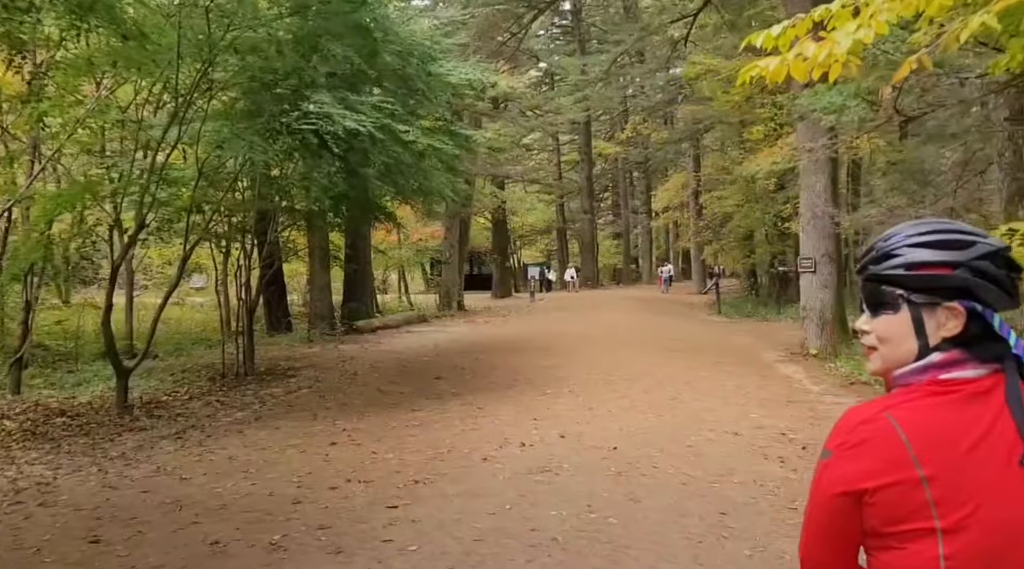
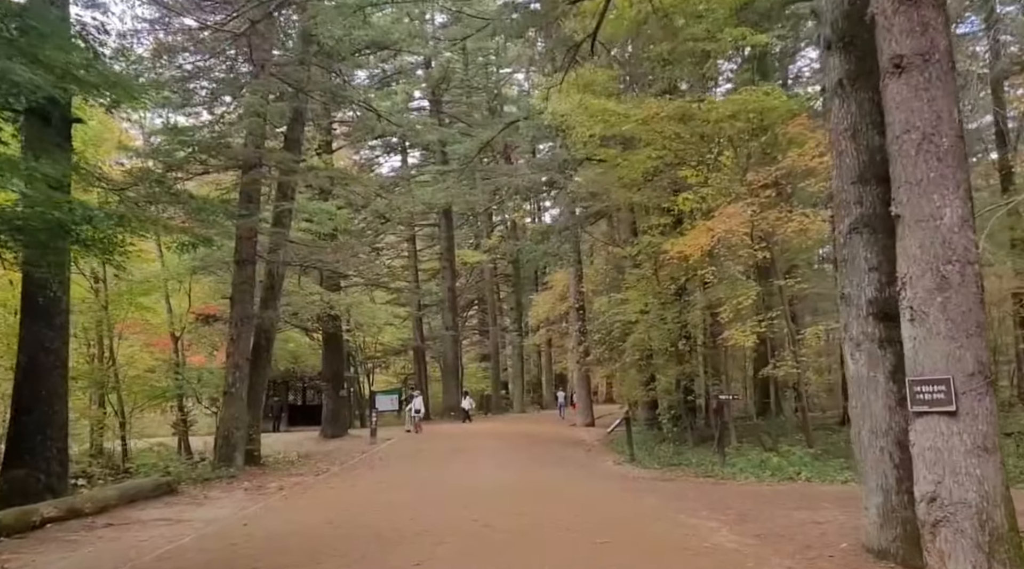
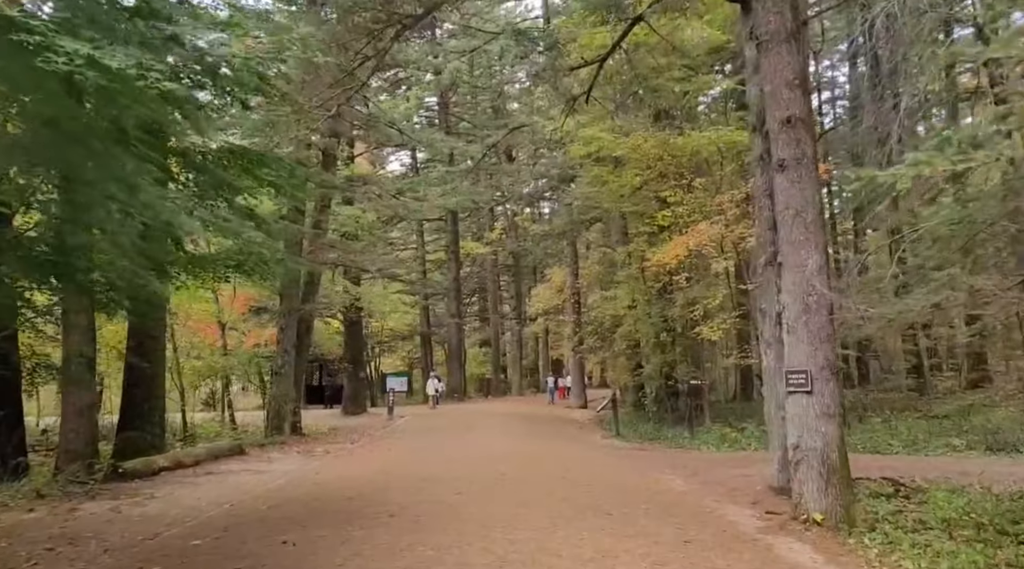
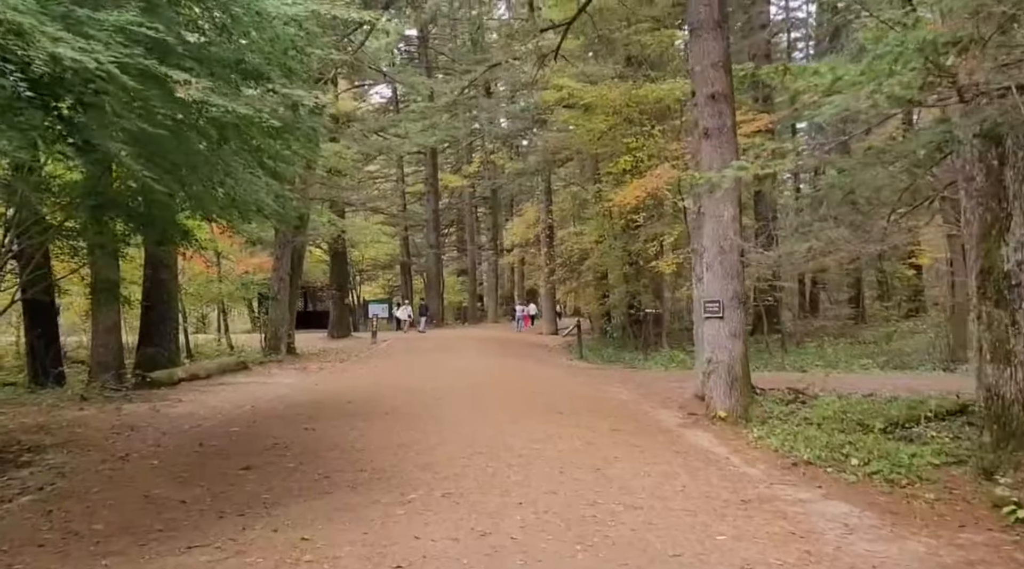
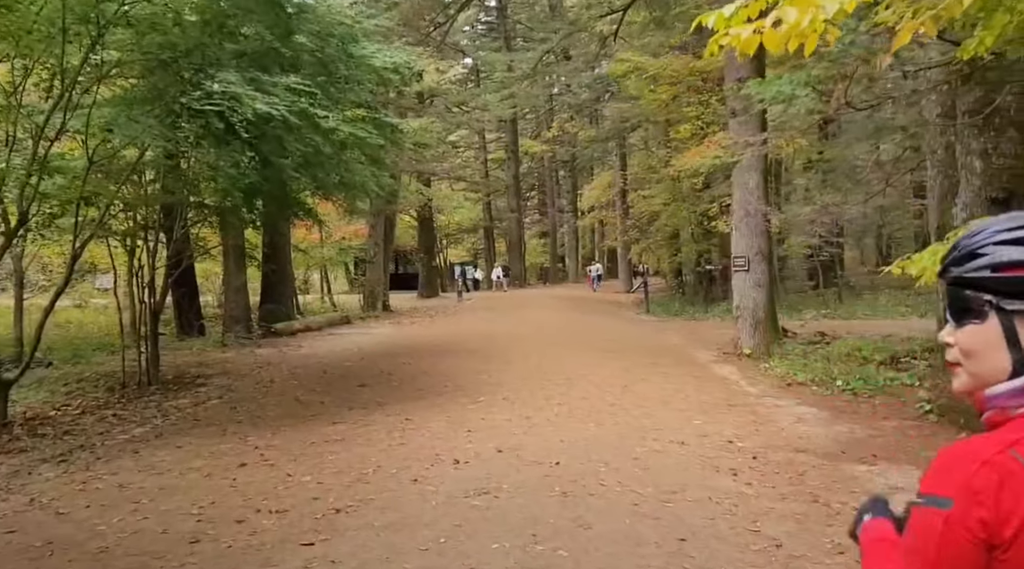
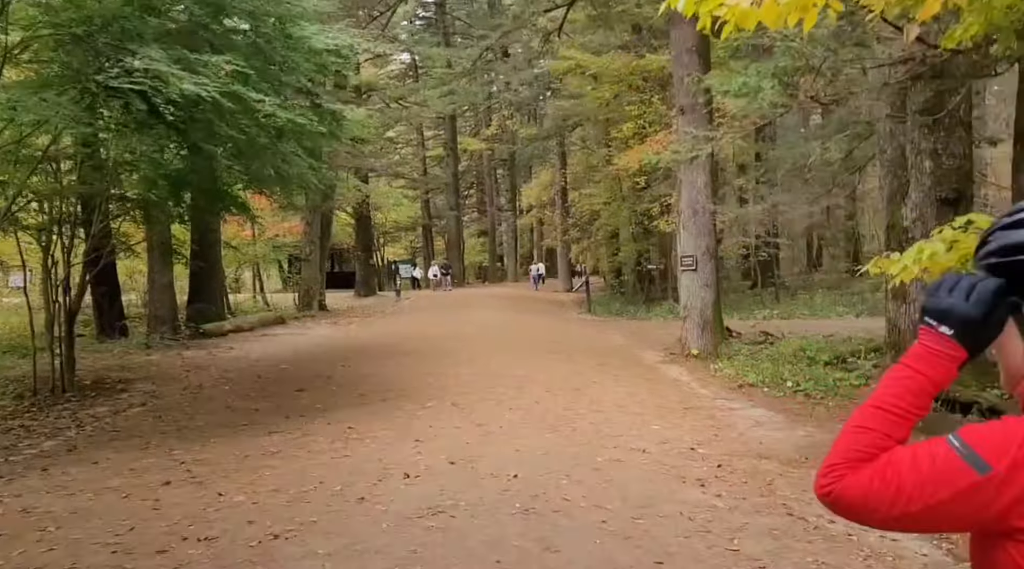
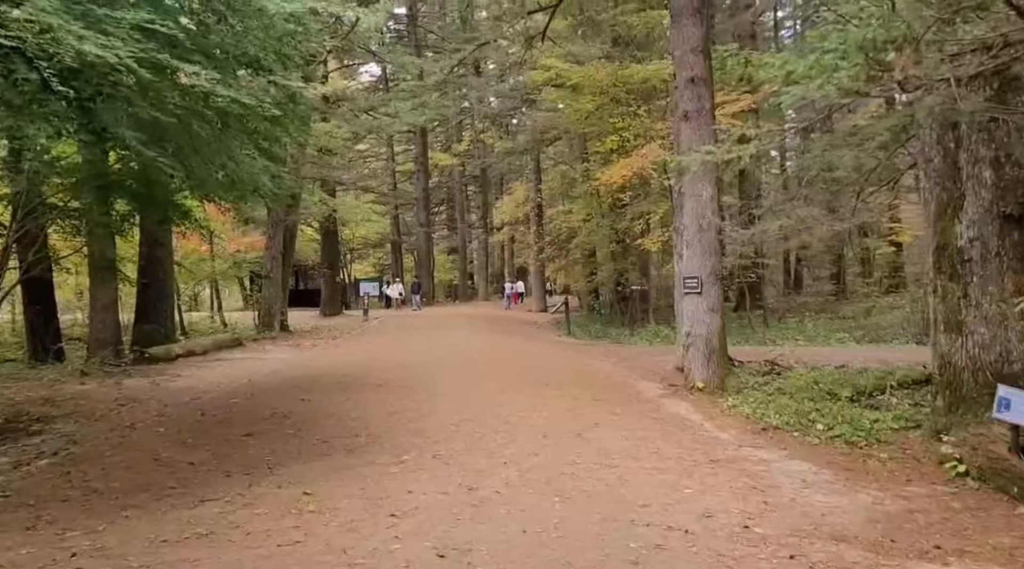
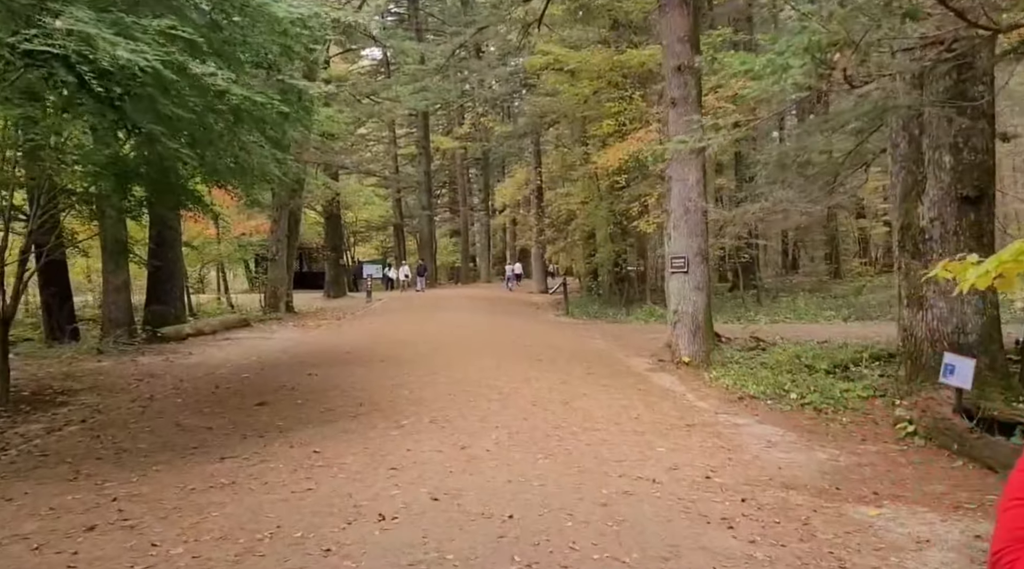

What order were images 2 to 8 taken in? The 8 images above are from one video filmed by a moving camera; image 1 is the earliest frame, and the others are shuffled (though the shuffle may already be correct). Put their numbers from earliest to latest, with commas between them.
5, 6, 8, 7, 4, 3, 2
